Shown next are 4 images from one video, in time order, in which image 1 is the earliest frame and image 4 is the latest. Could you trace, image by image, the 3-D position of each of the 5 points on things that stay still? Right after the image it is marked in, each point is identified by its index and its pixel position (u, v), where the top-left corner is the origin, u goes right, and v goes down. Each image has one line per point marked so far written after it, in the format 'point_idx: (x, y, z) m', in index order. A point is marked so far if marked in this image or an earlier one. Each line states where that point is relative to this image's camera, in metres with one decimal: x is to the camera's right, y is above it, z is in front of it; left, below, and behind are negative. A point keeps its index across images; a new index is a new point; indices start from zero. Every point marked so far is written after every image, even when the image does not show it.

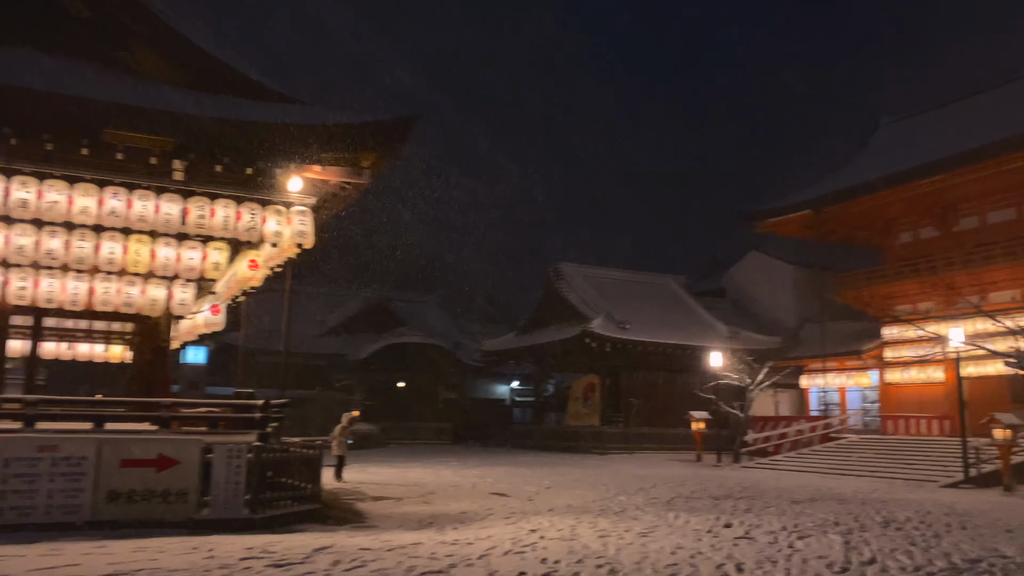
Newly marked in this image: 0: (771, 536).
0: (+2.5, -2.4, +7.9) m
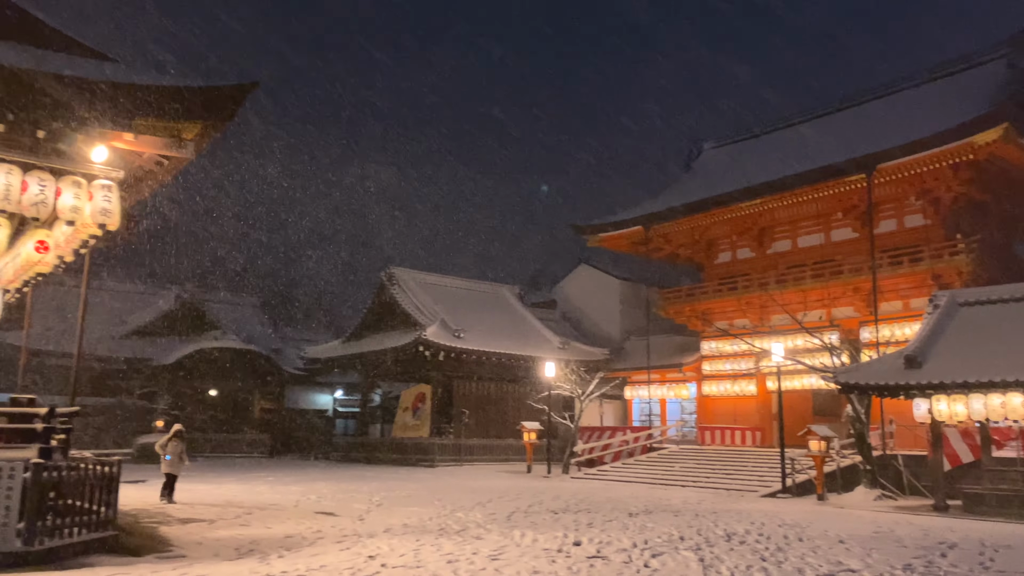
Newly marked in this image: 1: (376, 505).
0: (+1.0, -2.4, +7.5) m
1: (-2.0, -3.3, +12.4) m
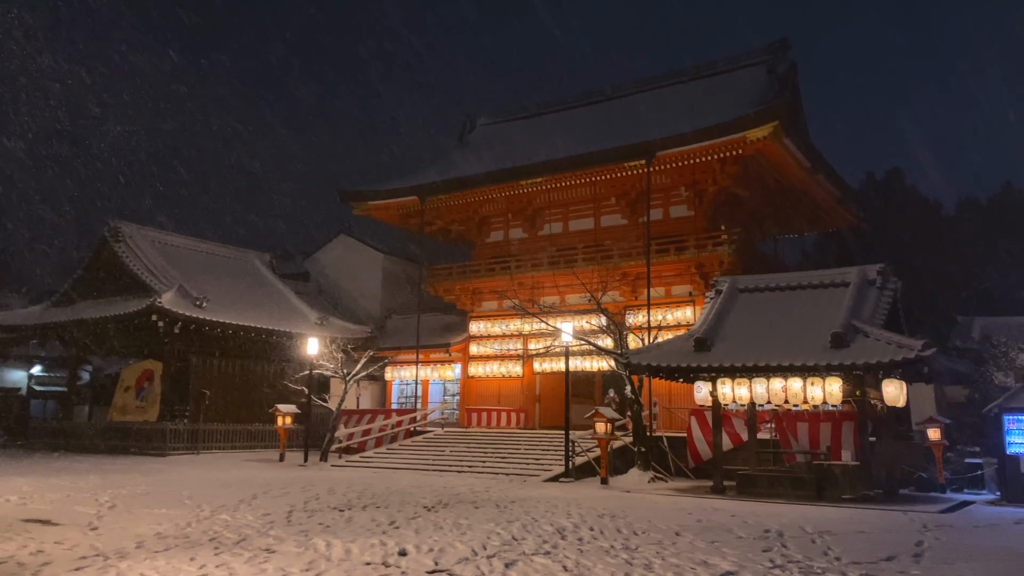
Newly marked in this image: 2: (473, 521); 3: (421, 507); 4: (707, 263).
0: (-0.3, -2.1, +6.1) m
1: (-4.8, -2.6, +9.8) m
2: (-0.5, -2.6, +9.1) m
3: (-1.1, -2.8, +10.4) m
4: (+4.6, +0.6, +19.3) m
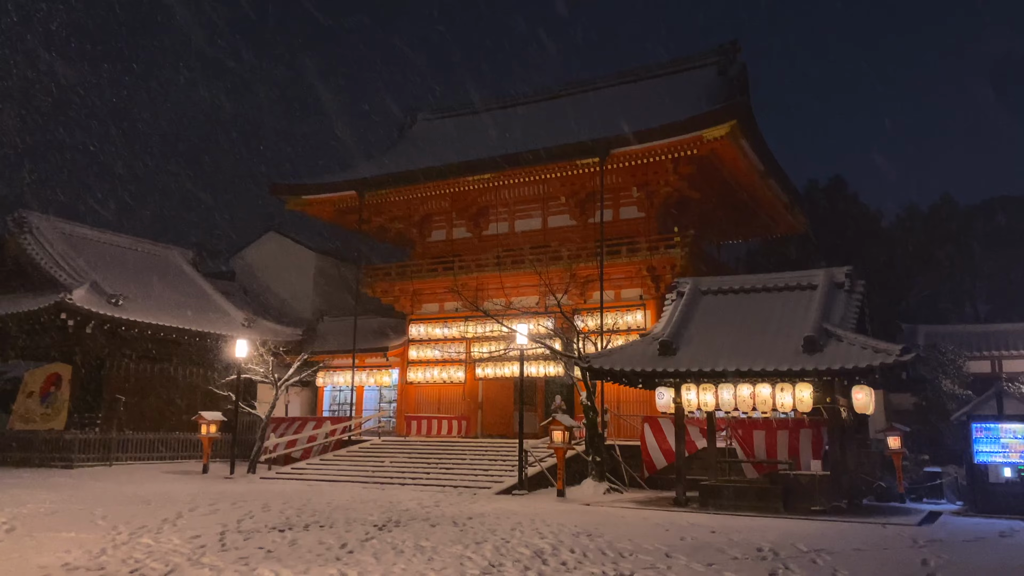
0: (-0.3, -2.0, +5.1) m
1: (-5.2, -2.5, +8.4) m
2: (-0.8, -2.5, +8.1) m
3: (-1.6, -2.7, +9.4) m
4: (+3.4, +0.5, +18.7) m
